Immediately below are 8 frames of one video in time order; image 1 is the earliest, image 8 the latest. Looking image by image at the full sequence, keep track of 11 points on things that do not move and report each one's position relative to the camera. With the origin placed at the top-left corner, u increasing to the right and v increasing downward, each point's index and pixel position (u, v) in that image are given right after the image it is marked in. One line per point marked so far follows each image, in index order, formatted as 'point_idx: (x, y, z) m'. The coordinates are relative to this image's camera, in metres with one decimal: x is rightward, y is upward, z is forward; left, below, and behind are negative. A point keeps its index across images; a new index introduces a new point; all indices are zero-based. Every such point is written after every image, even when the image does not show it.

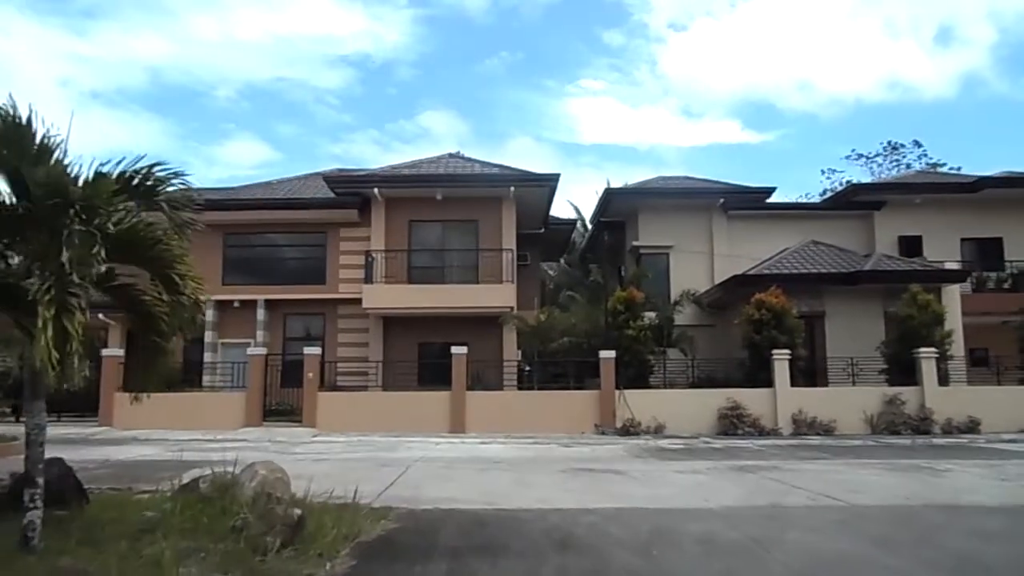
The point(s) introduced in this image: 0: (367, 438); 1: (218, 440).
0: (-3.5, -3.6, +19.0) m
1: (-6.8, -3.6, +18.5) m
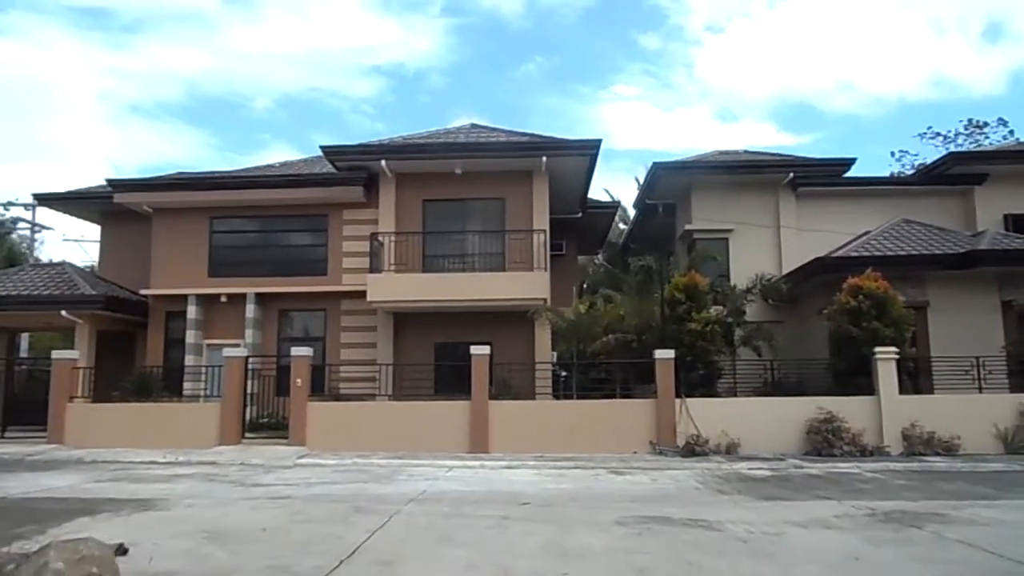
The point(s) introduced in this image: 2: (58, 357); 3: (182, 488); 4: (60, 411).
0: (-2.8, -3.3, +15.1) m
1: (-6.2, -3.3, +14.7) m
2: (-10.3, -1.6, +18.0) m
3: (-4.6, -2.8, +11.1) m
4: (-10.2, -2.8, +18.0) m
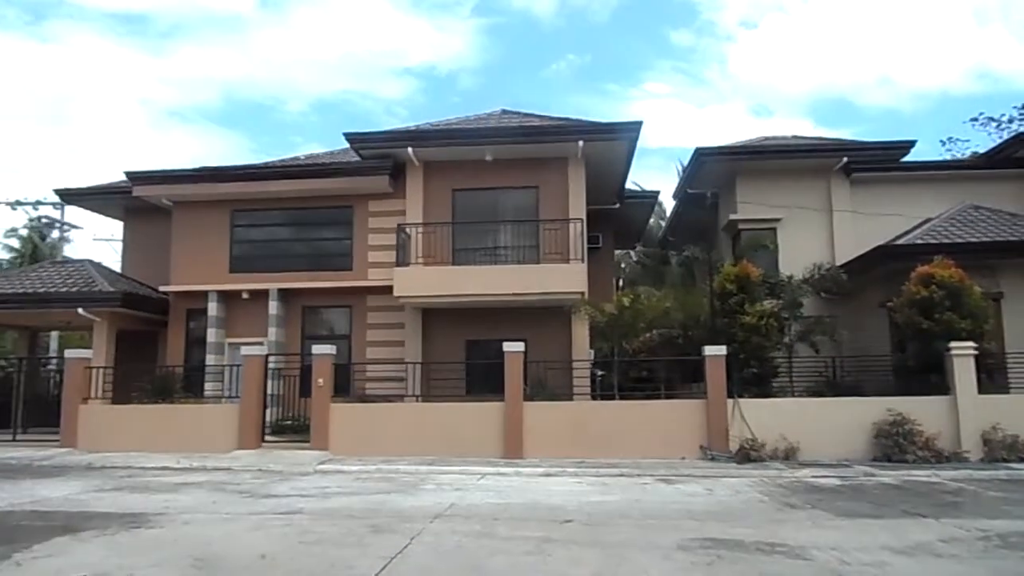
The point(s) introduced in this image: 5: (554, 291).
0: (-2.2, -3.1, +13.9) m
1: (-5.6, -3.2, +13.7) m
2: (-9.5, -1.5, +17.2) m
3: (-4.1, -2.7, +10.0) m
4: (-9.4, -2.7, +17.2) m
5: (+1.0, -0.1, +19.0) m
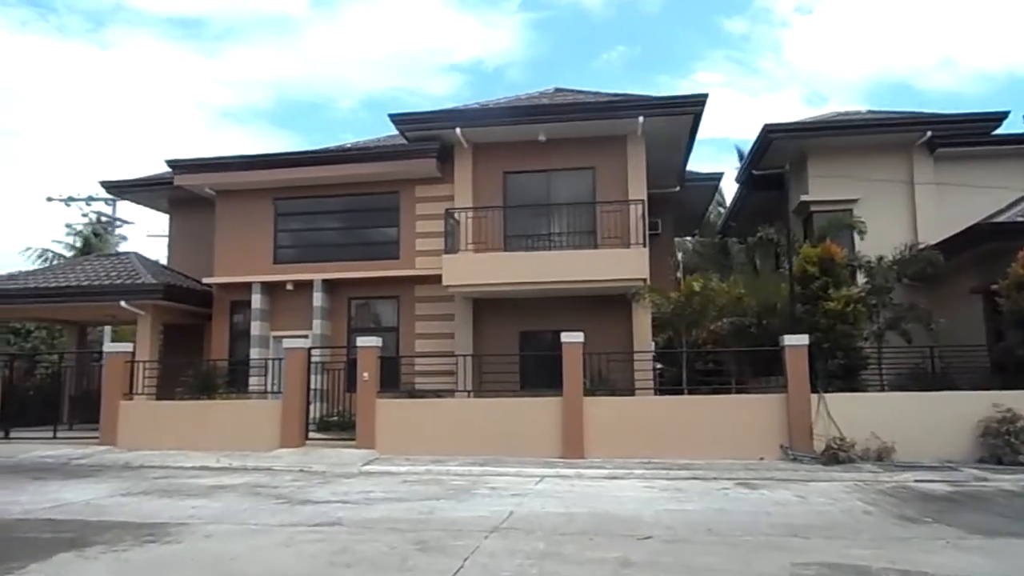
0: (-1.2, -2.9, +12.8) m
1: (-4.6, -3.0, +12.8) m
2: (-8.3, -1.3, +16.5) m
3: (-3.4, -2.5, +9.1) m
4: (-8.3, -2.5, +16.5) m
5: (+2.2, +0.2, +17.7) m
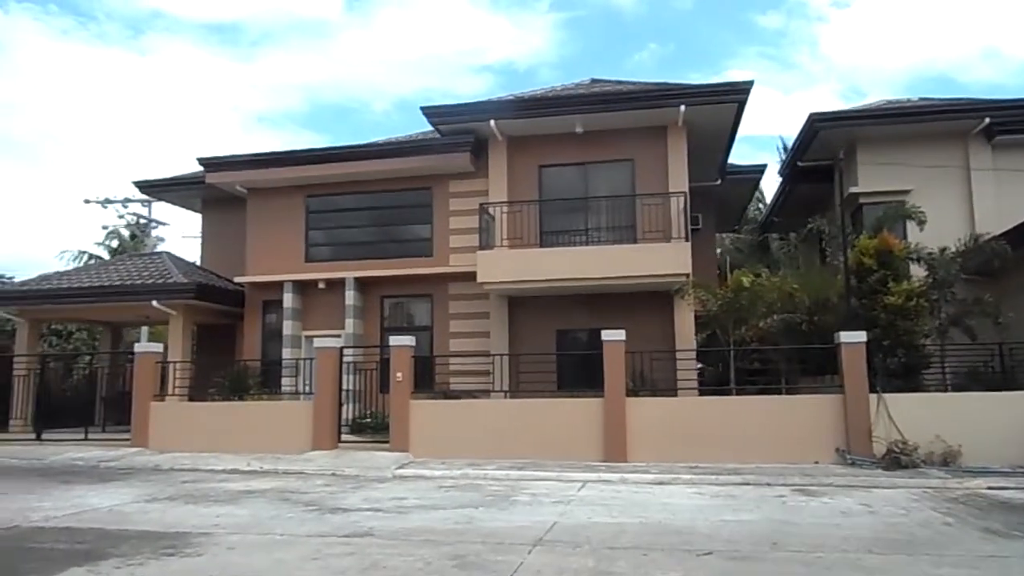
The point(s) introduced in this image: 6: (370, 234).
0: (-0.6, -2.8, +12.3) m
1: (-4.0, -2.9, +12.4) m
2: (-7.6, -1.3, +16.3) m
3: (-2.9, -2.4, +8.6) m
4: (-7.5, -2.5, +16.2) m
5: (+3.0, +0.3, +17.0) m
6: (-3.5, +1.4, +19.9) m
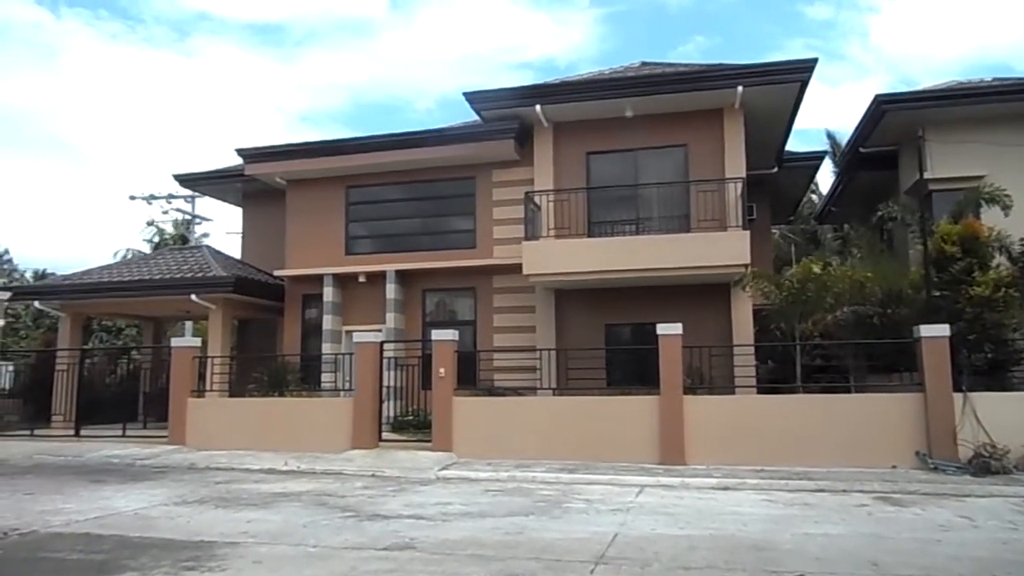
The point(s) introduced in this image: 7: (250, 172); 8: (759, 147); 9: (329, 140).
0: (+0.1, -2.7, +11.5) m
1: (-3.3, -2.8, +11.8) m
2: (-6.6, -1.1, +15.9) m
3: (-2.4, -2.3, +8.0) m
4: (-6.6, -2.3, +15.8) m
5: (+4.0, +0.5, +16.0) m
6: (-2.4, +1.5, +19.3) m
7: (-6.5, +2.9, +19.7) m
8: (+6.0, +3.4, +19.5) m
9: (-4.4, +3.5, +19.0) m
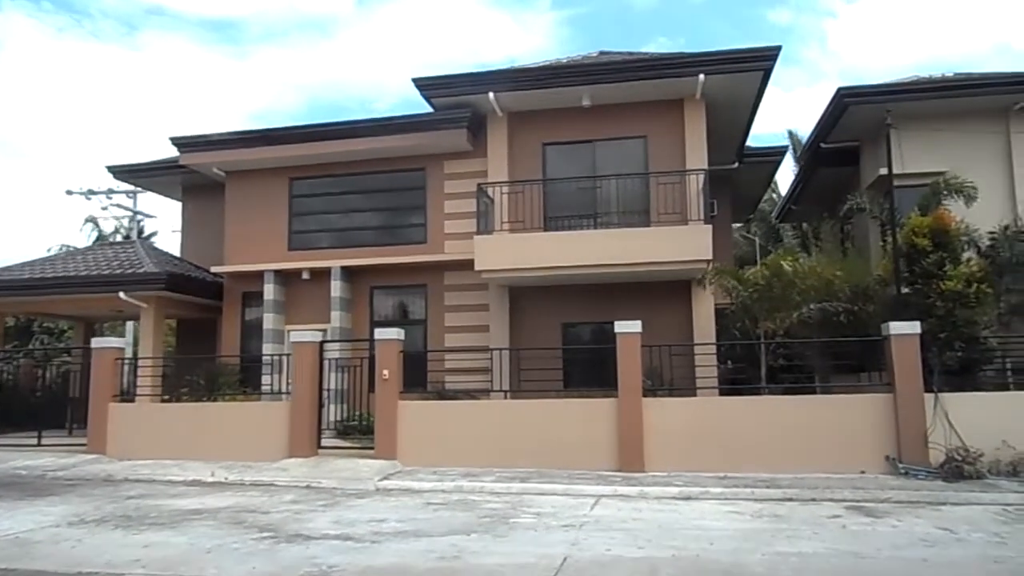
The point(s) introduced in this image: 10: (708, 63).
0: (-0.6, -2.6, +10.6) m
1: (-4.0, -2.7, +10.7) m
2: (-7.6, -1.1, +14.6) m
3: (-2.9, -2.2, +7.0) m
4: (-7.5, -2.3, +14.6) m
5: (+3.0, +0.5, +15.3) m
6: (-3.5, +1.6, +18.3) m
7: (-7.6, +2.9, +18.4) m
8: (+4.9, +3.5, +18.9) m
9: (-5.4, +3.6, +17.9) m
10: (+3.8, +4.4, +15.5) m
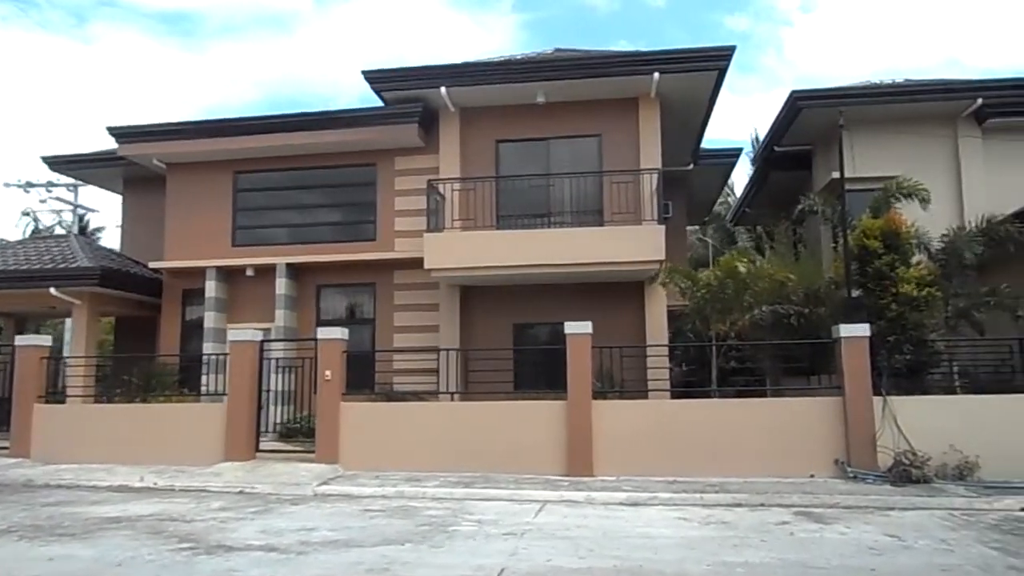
0: (-1.3, -2.6, +10.2) m
1: (-4.7, -2.6, +10.2) m
2: (-8.5, -1.0, +13.9) m
3: (-3.4, -2.2, +6.4) m
4: (-8.4, -2.2, +13.8) m
5: (+2.1, +0.5, +15.1) m
6: (-4.6, +1.6, +17.7) m
7: (-8.6, +3.0, +17.7) m
8: (+3.9, +3.4, +18.8) m
9: (-6.4, +3.7, +17.2) m
10: (+2.9, +4.3, +15.3) m
